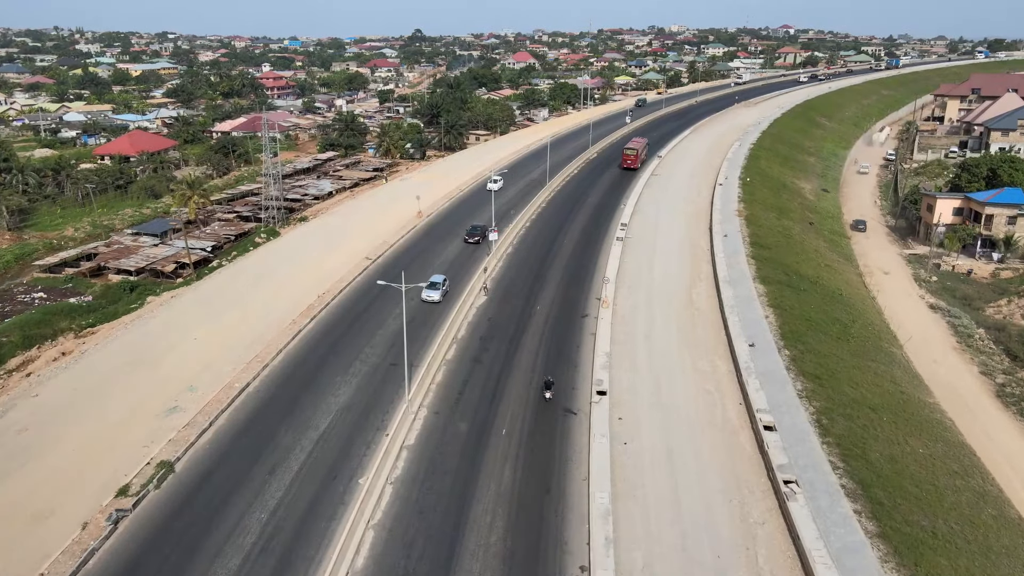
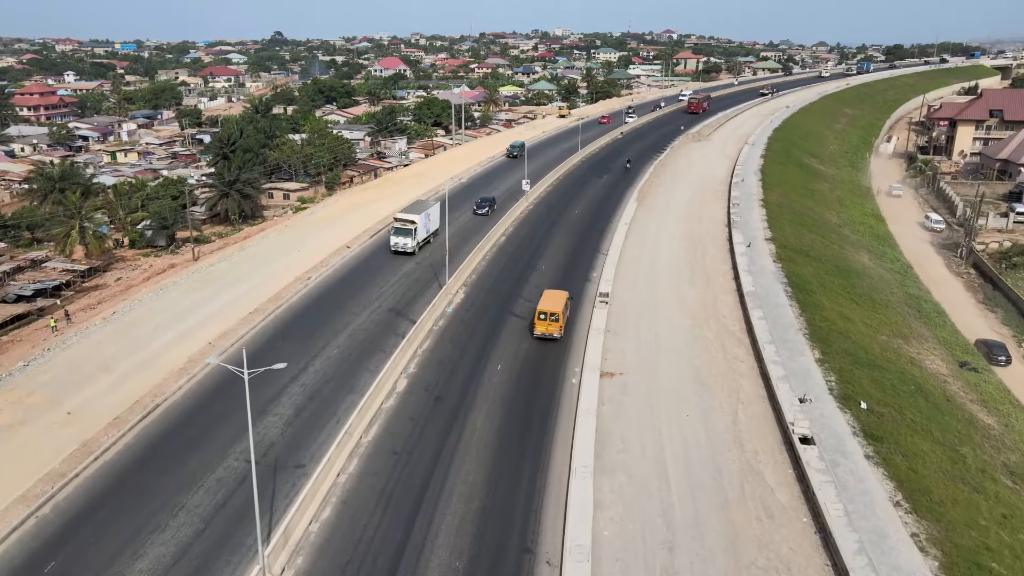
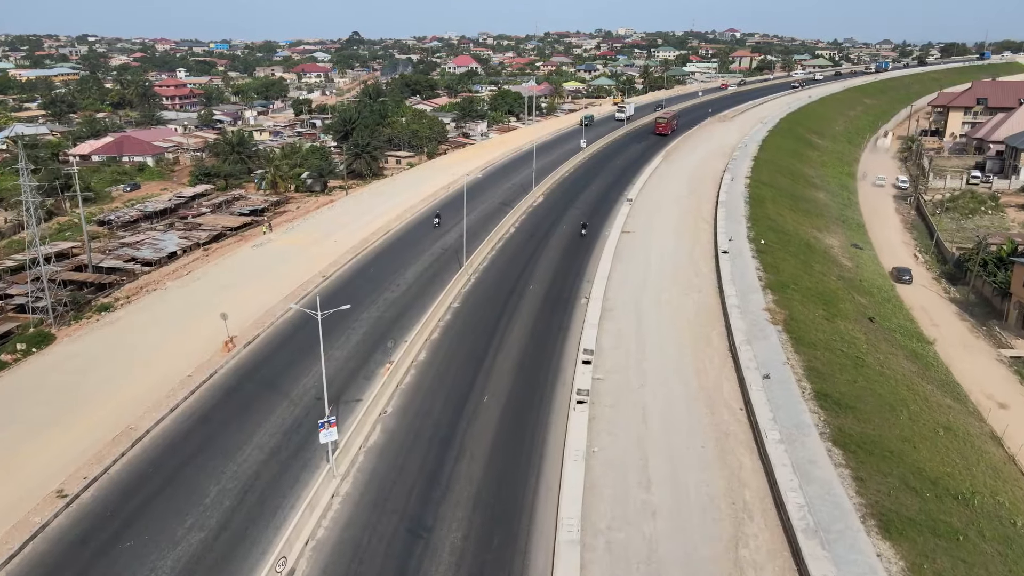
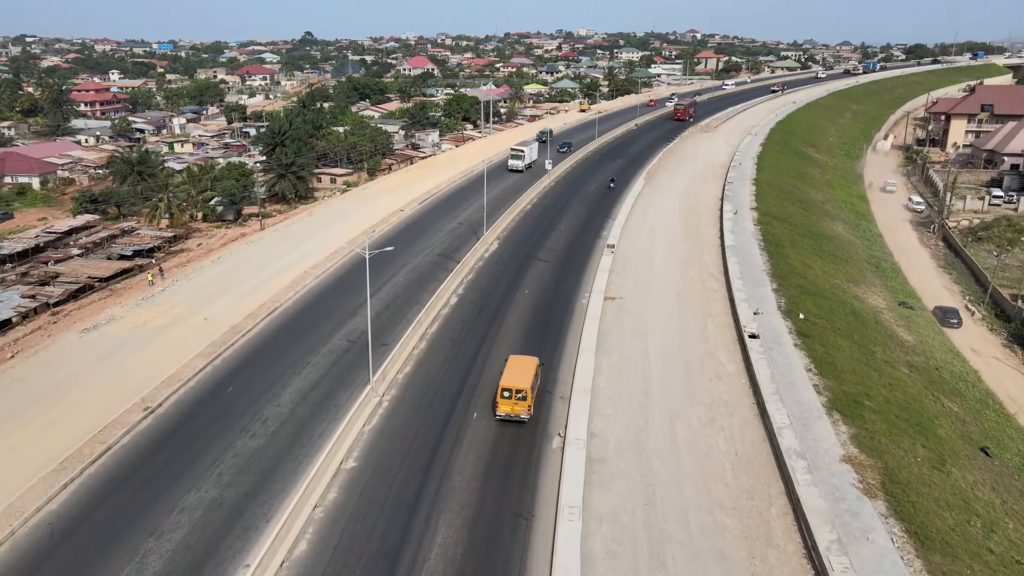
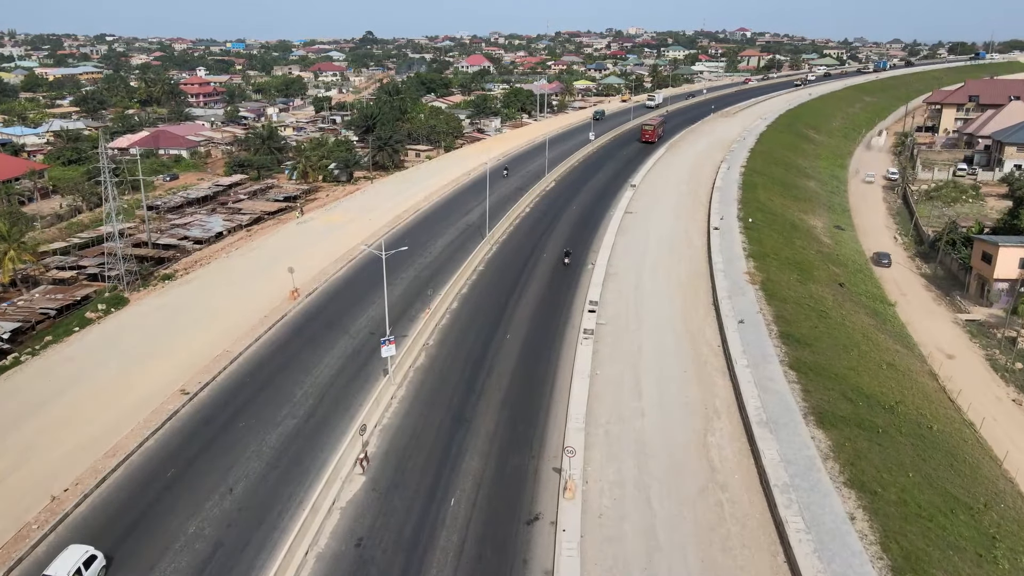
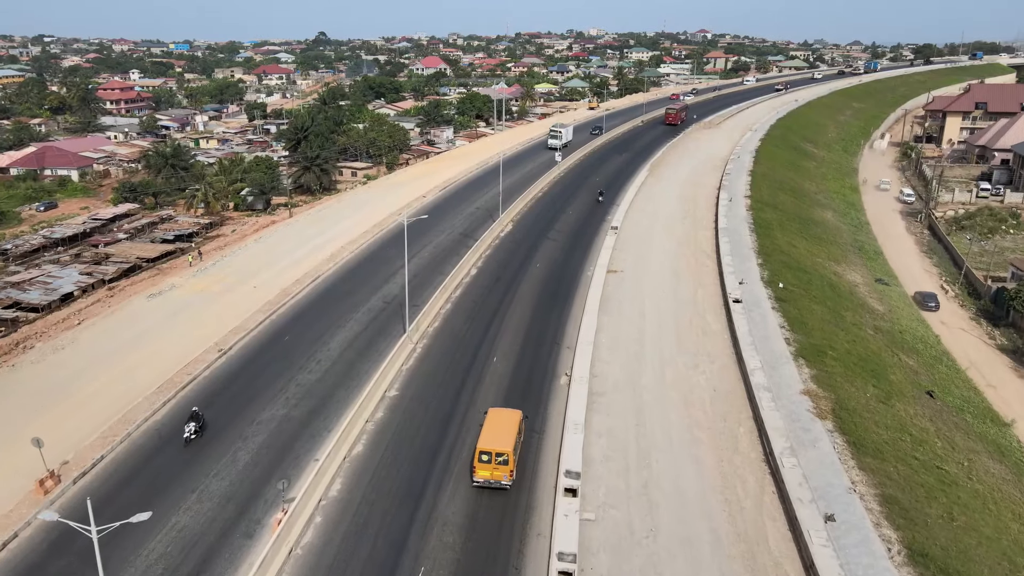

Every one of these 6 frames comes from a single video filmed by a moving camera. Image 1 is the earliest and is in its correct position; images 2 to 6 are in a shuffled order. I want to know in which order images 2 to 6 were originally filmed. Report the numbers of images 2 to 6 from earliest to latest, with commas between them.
5, 3, 6, 4, 2
